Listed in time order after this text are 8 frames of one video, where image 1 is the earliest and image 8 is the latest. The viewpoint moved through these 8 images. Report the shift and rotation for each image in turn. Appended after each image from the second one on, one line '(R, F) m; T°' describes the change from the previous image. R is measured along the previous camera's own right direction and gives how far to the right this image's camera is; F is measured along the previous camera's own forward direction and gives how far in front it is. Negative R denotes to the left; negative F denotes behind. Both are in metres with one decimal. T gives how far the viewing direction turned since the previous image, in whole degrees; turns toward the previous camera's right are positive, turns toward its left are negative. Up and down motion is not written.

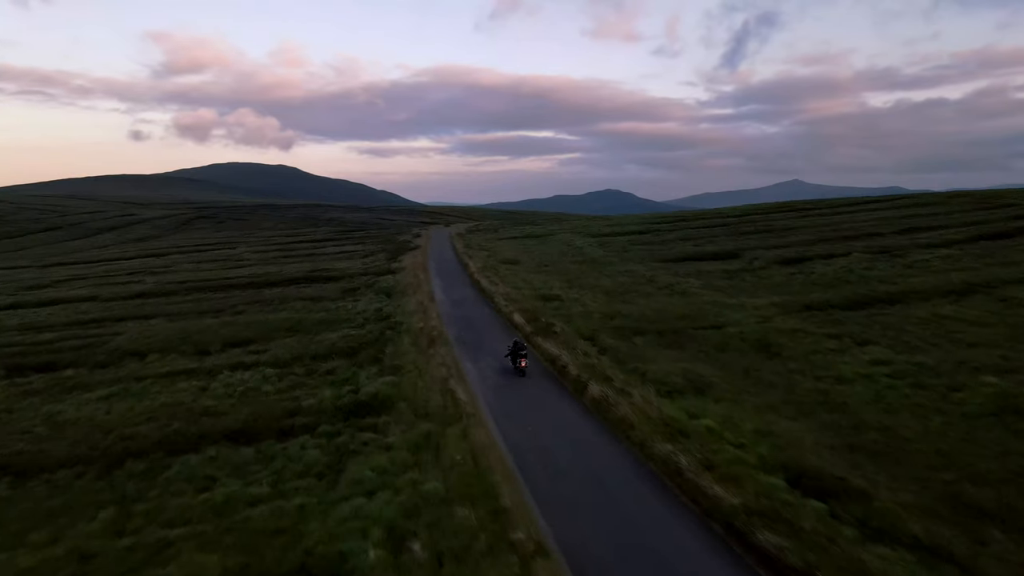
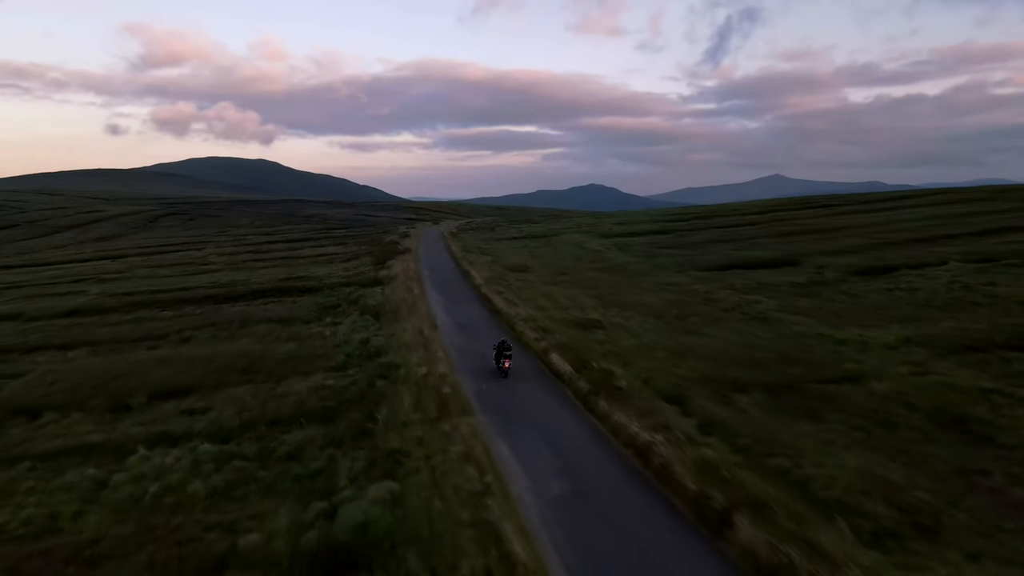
(-2.1, +10.8) m; +1°
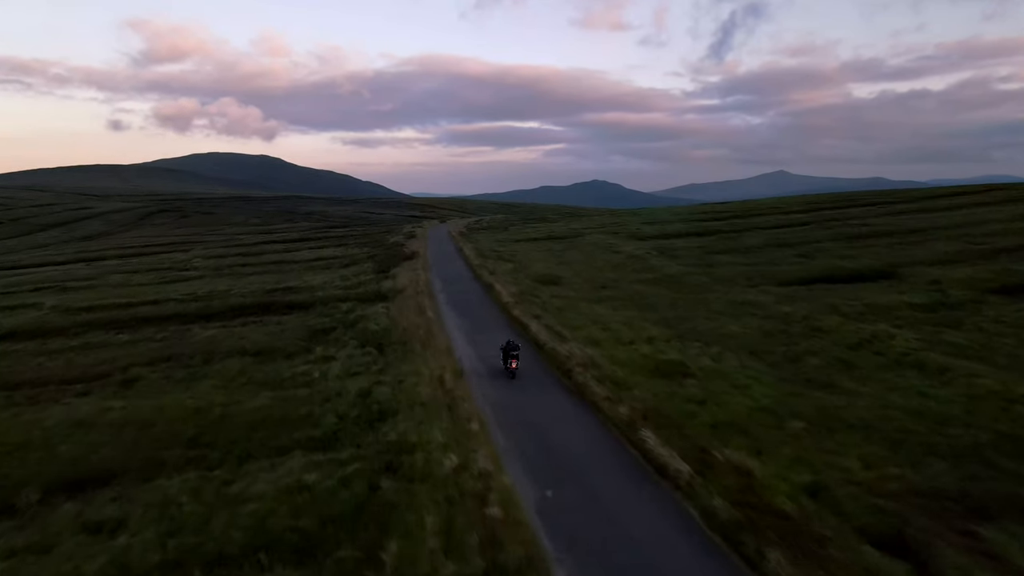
(-1.8, +9.8) m; 0°
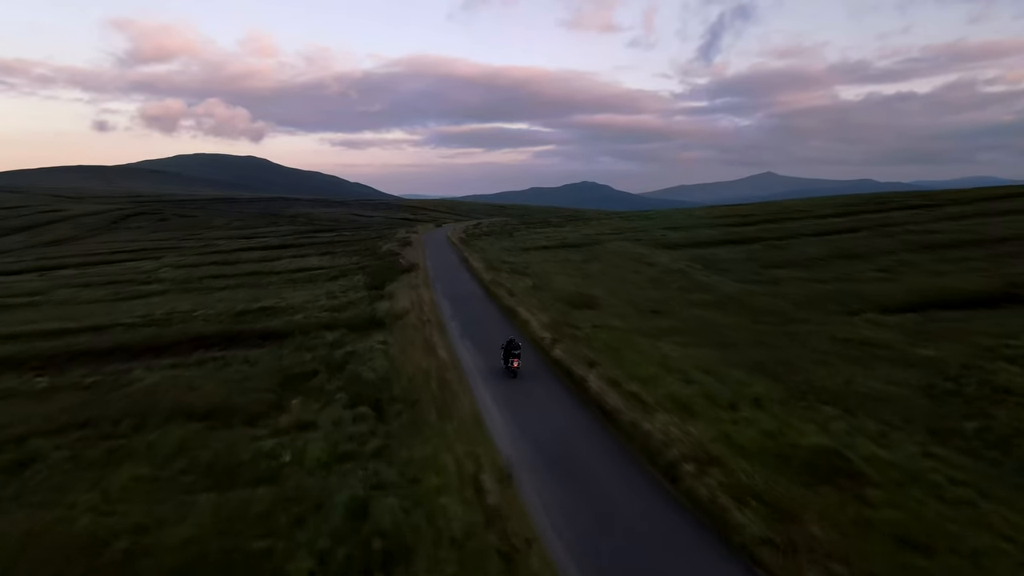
(-2.0, +9.3) m; +1°
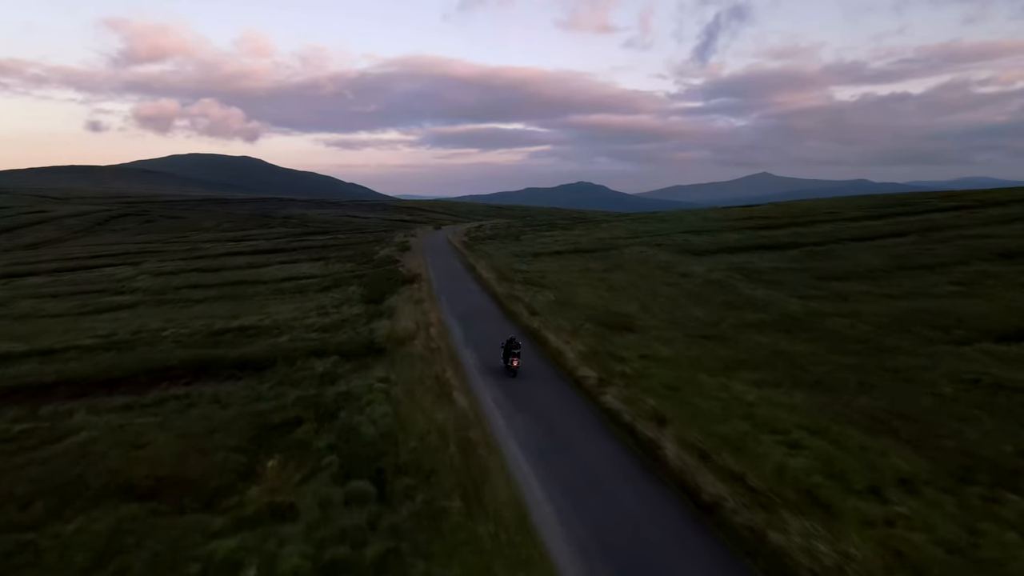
(-1.3, +6.3) m; 0°
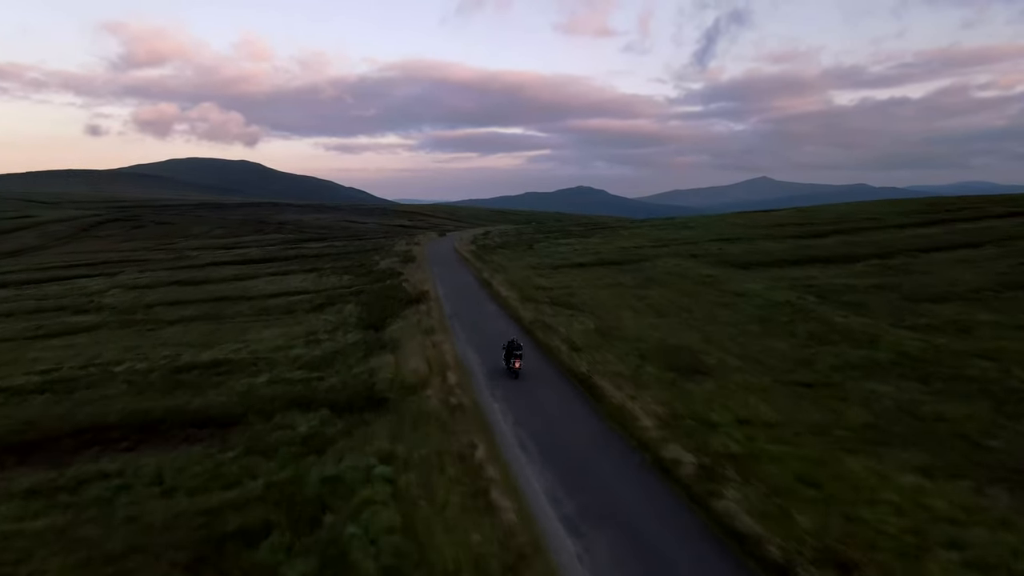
(-1.5, +7.6) m; 0°
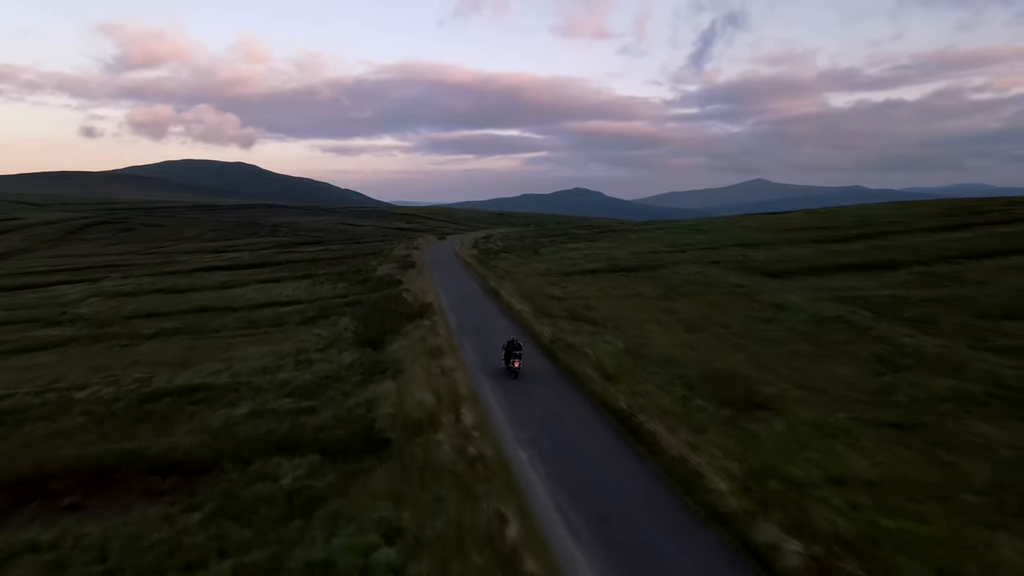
(-0.9, +4.2) m; 0°
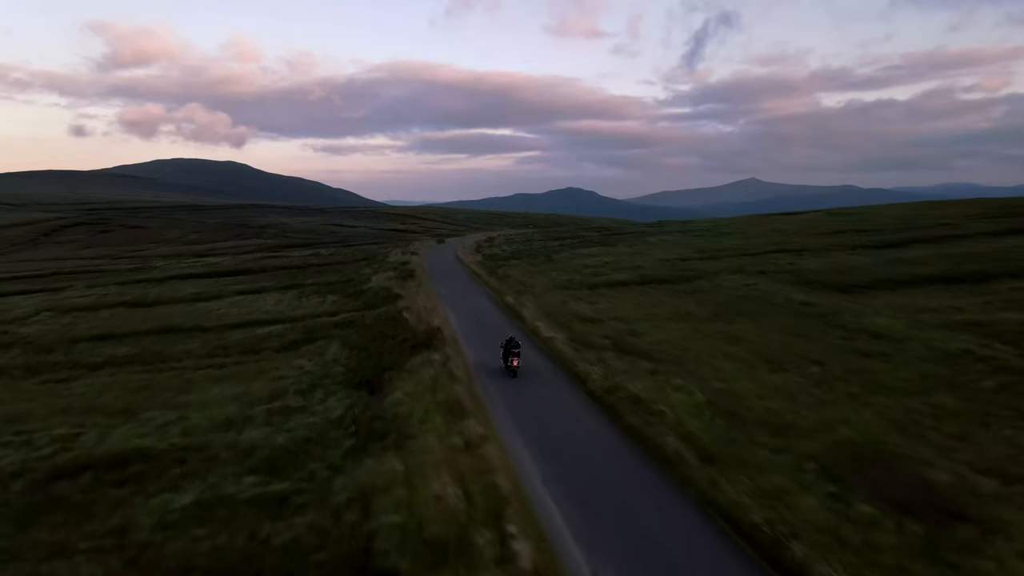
(-1.6, +7.7) m; +1°
